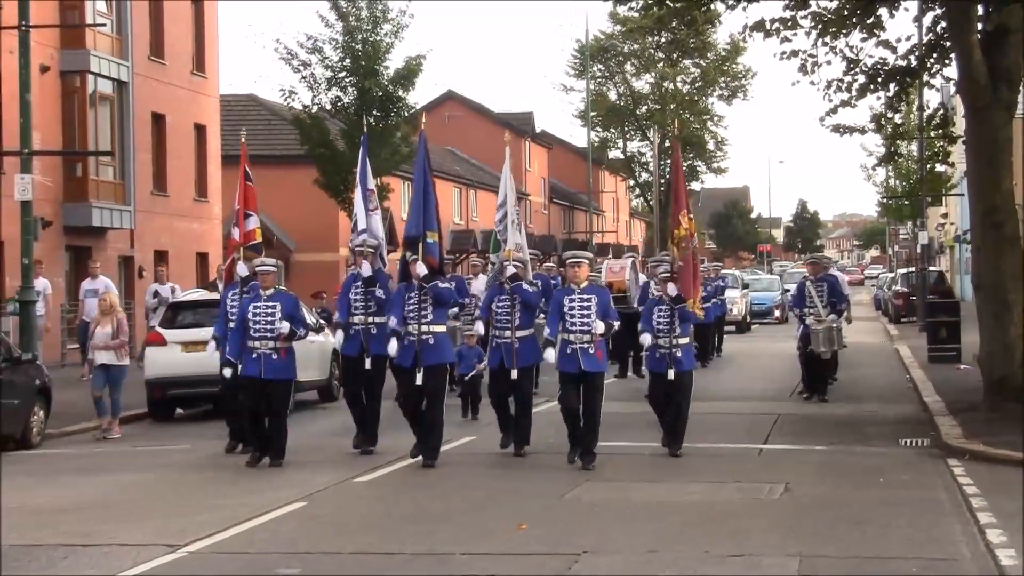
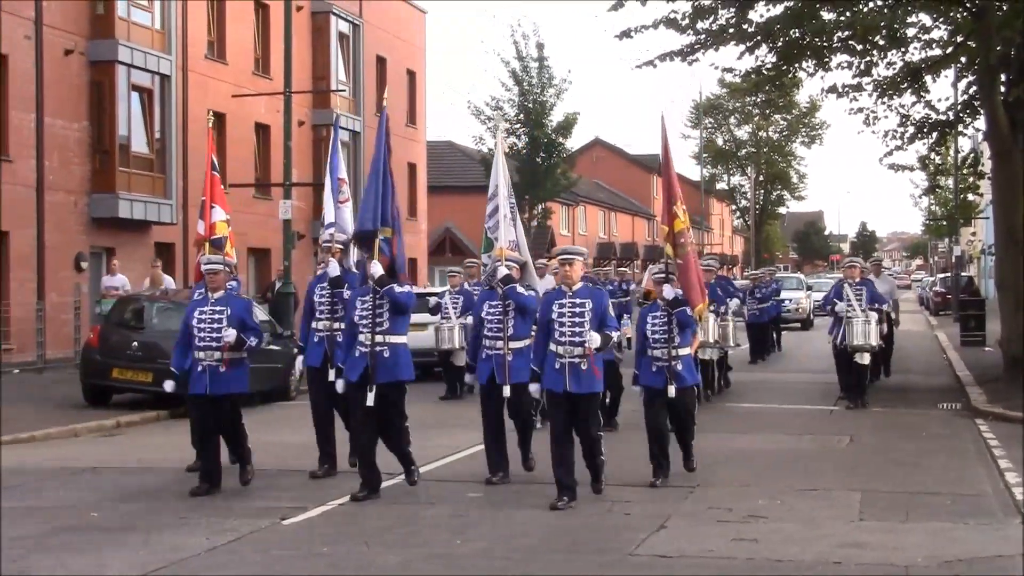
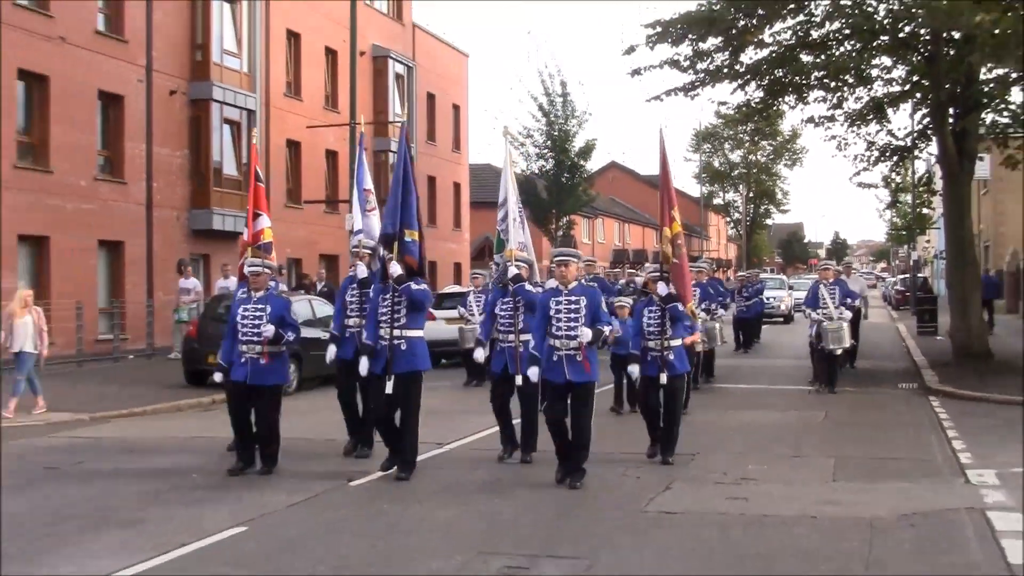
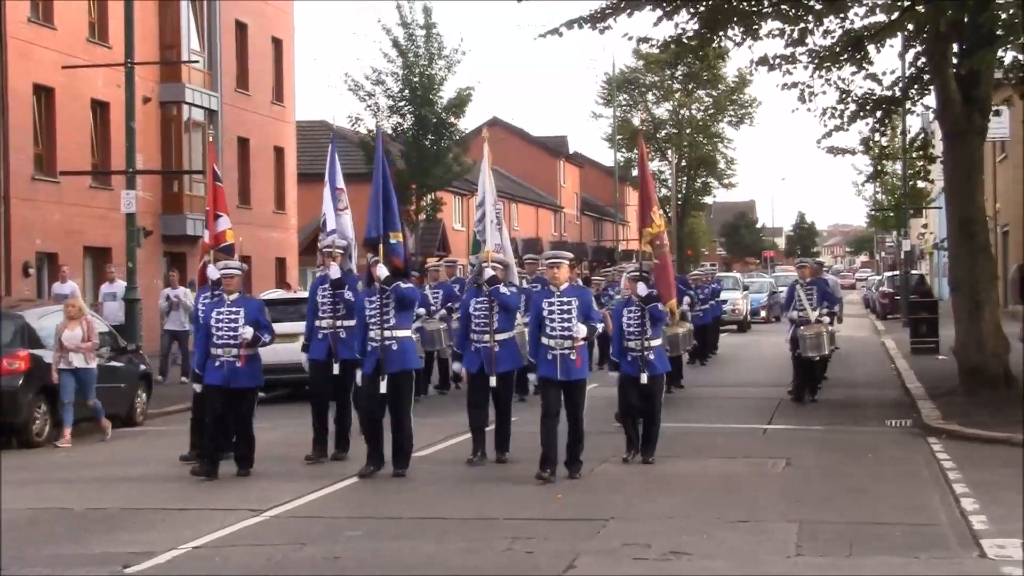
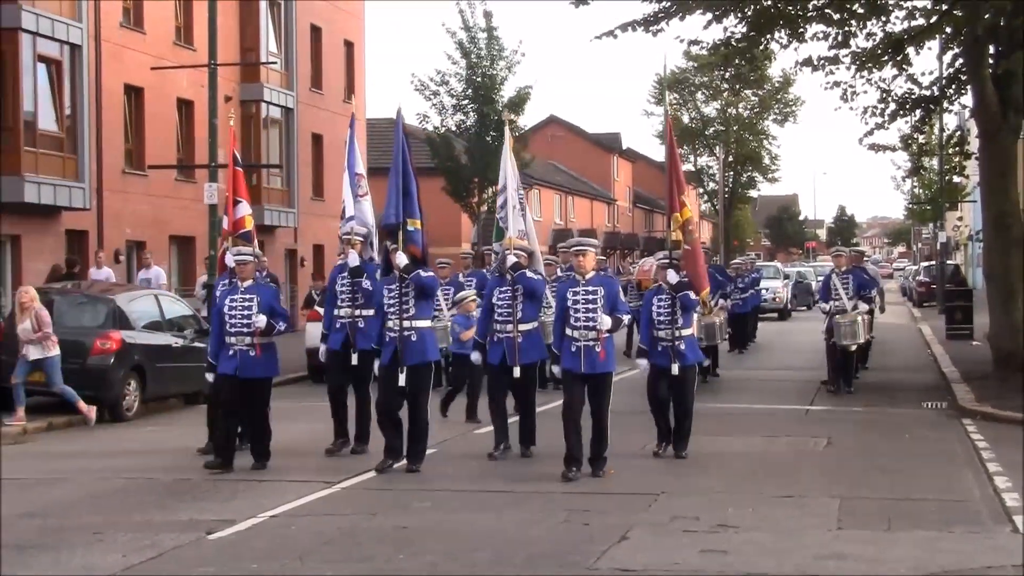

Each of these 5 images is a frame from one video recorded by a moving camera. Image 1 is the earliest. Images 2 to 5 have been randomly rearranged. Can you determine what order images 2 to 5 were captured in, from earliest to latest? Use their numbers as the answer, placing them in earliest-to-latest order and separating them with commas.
4, 5, 2, 3
